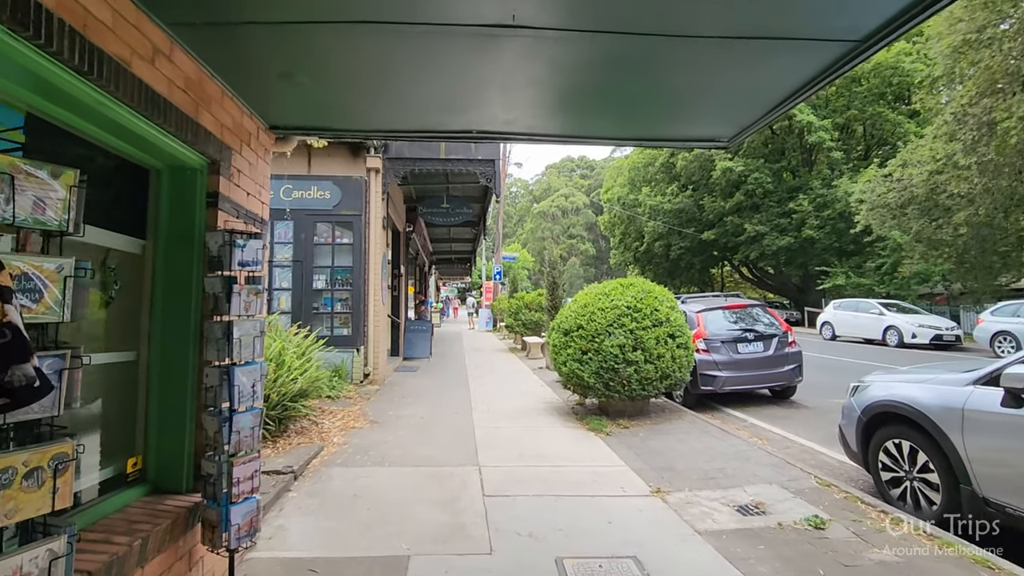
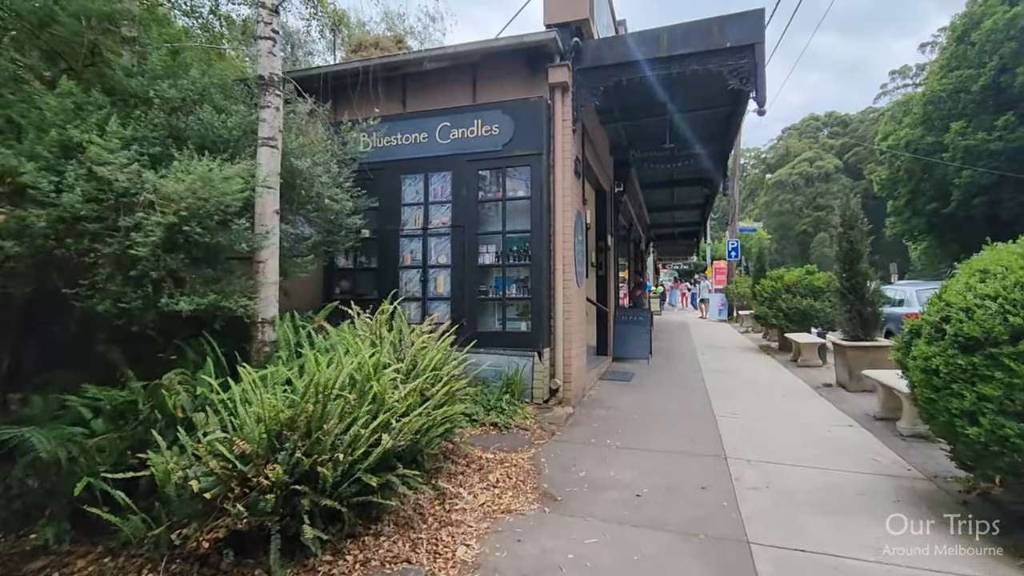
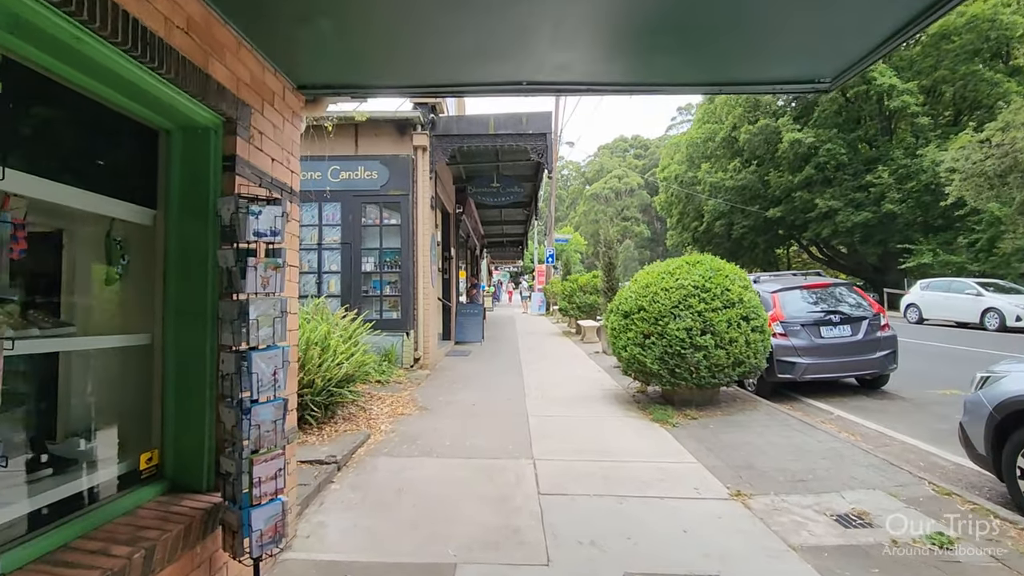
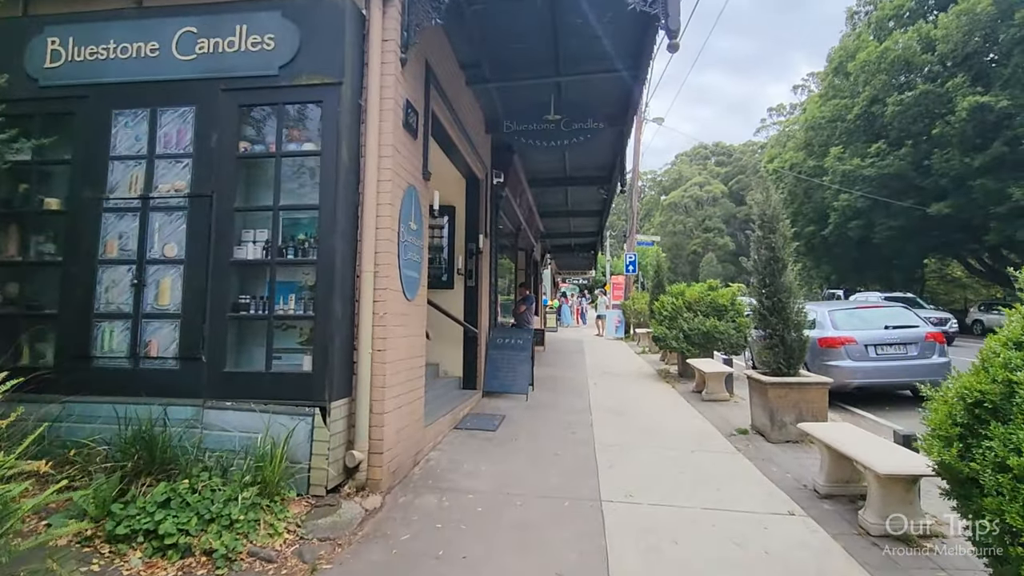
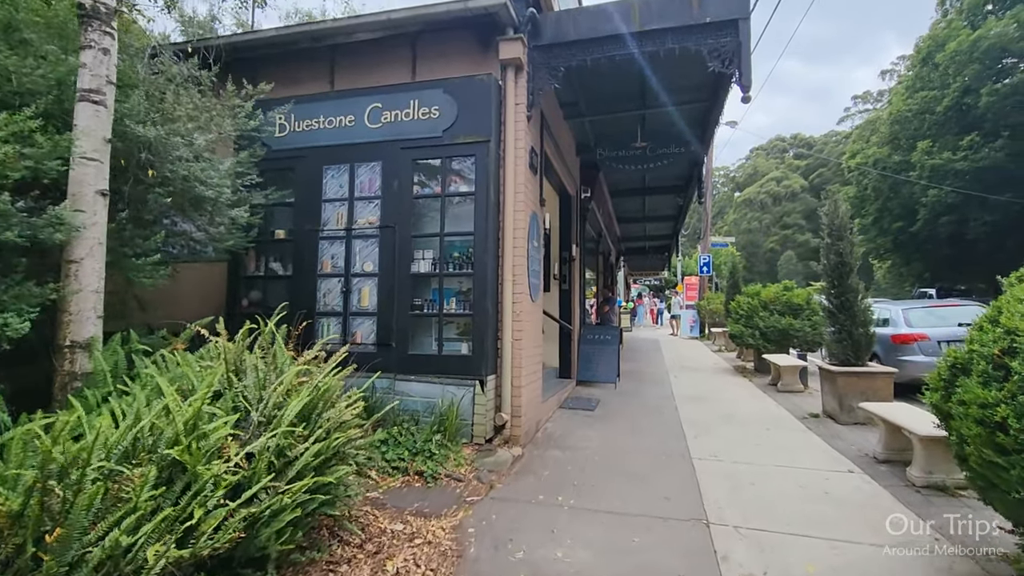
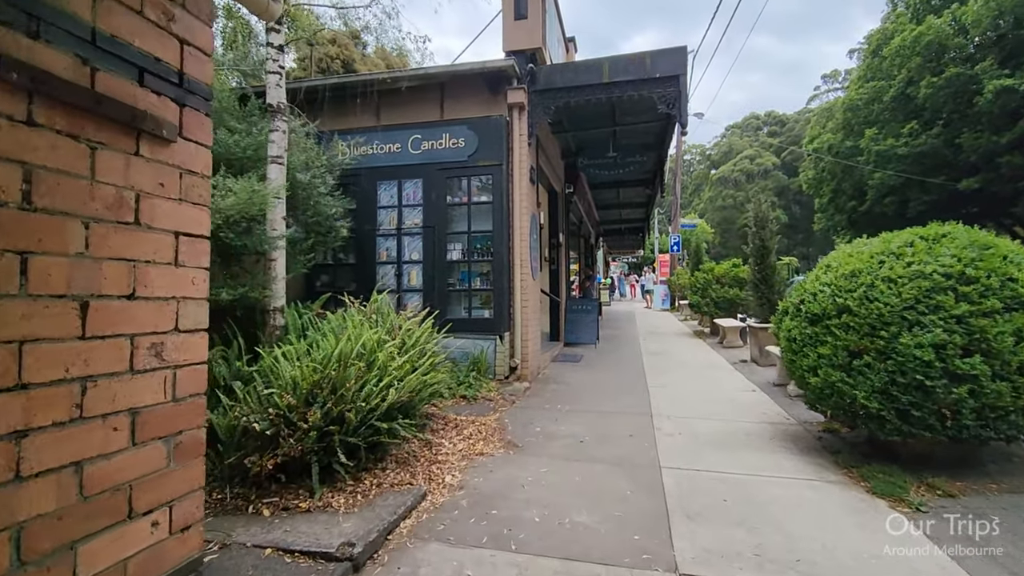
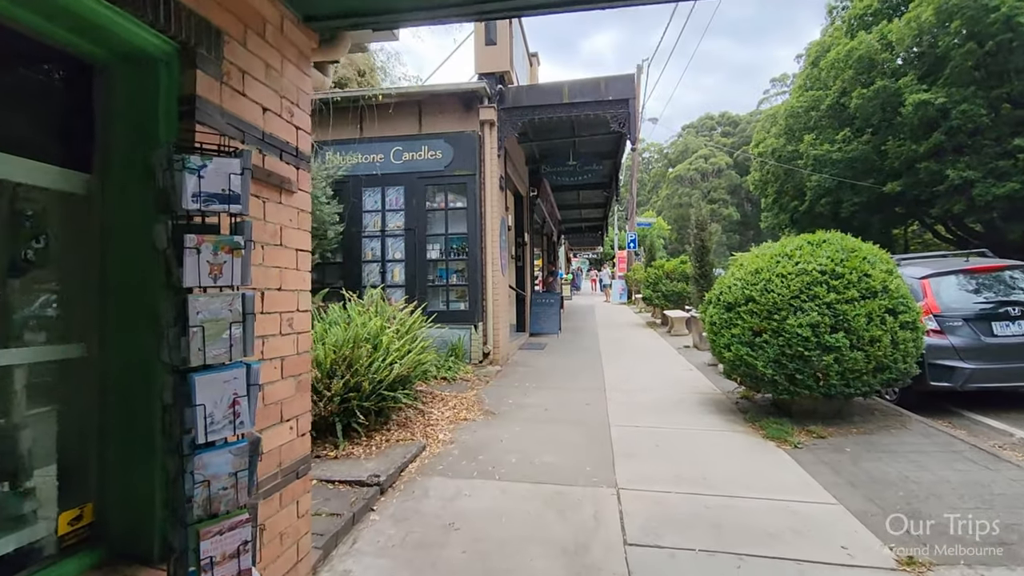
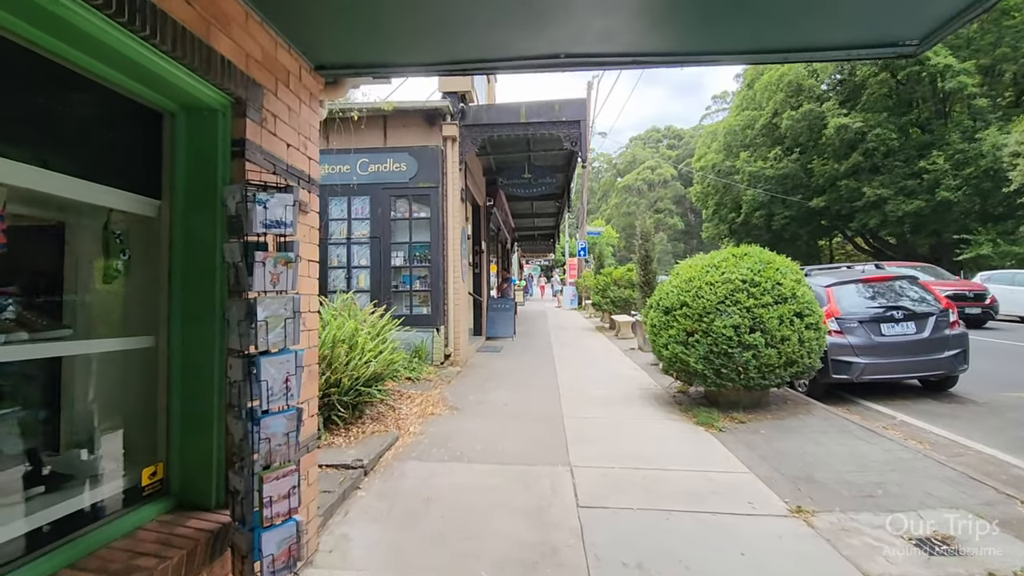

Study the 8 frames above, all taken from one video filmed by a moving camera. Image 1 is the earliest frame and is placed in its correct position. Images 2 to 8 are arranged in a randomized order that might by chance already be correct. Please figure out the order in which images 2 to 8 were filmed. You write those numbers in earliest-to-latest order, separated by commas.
3, 8, 7, 6, 2, 5, 4
